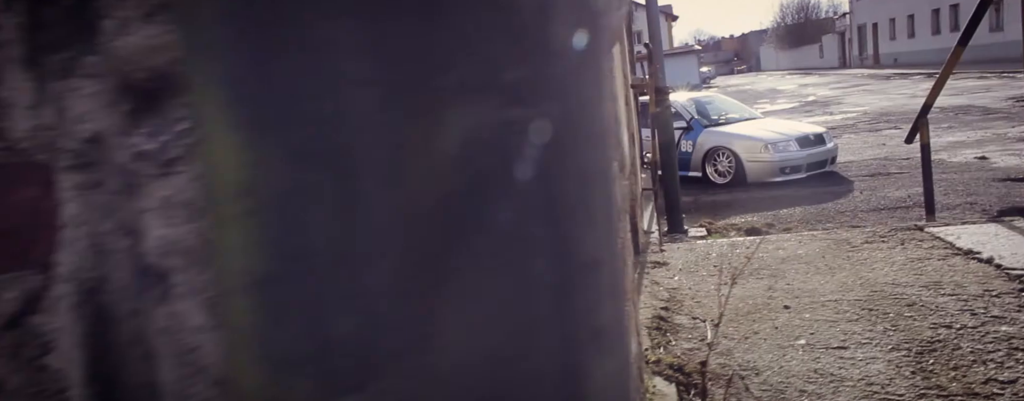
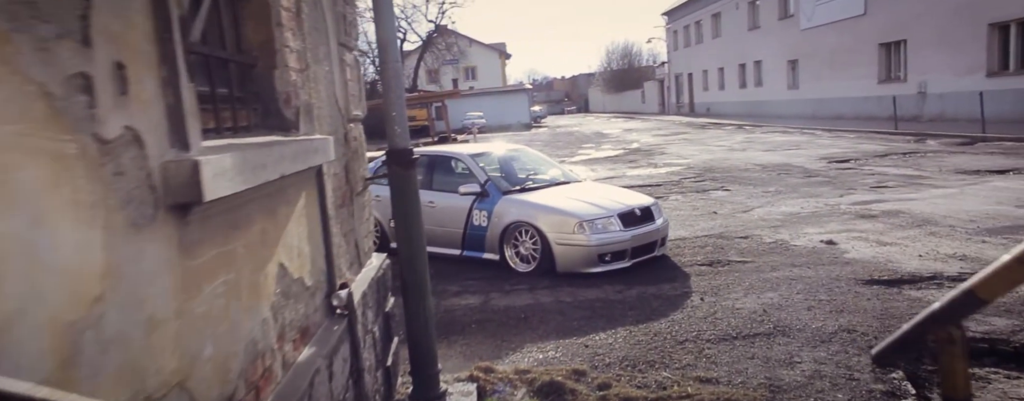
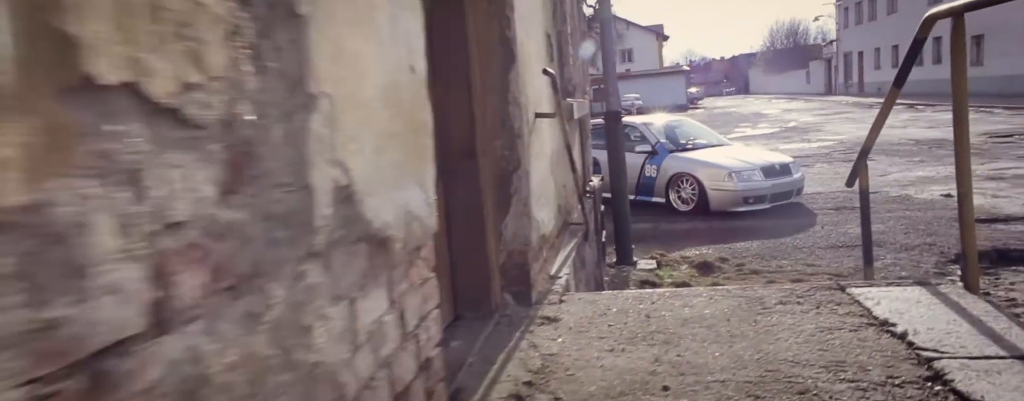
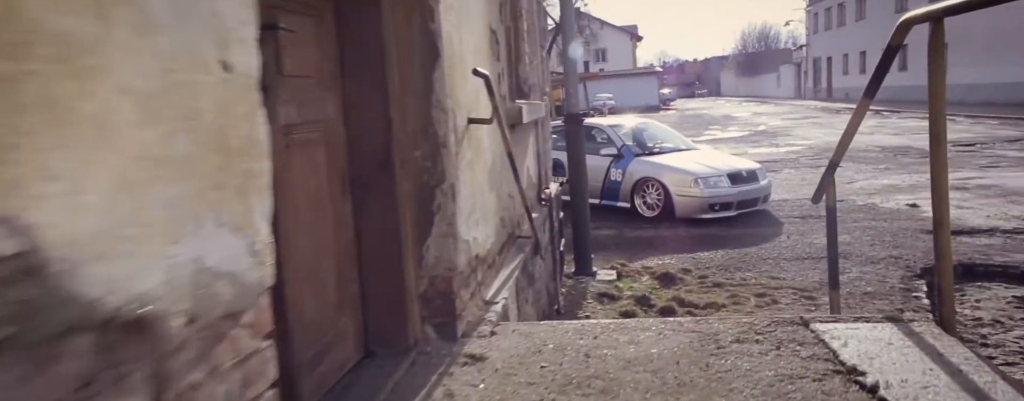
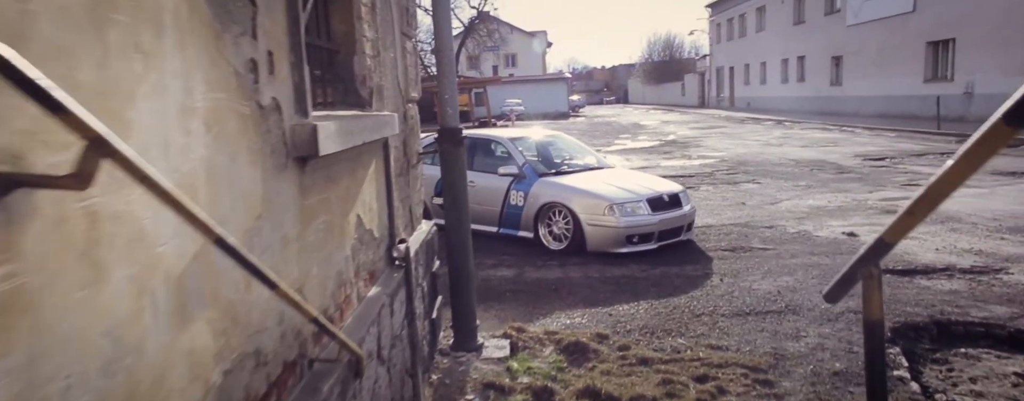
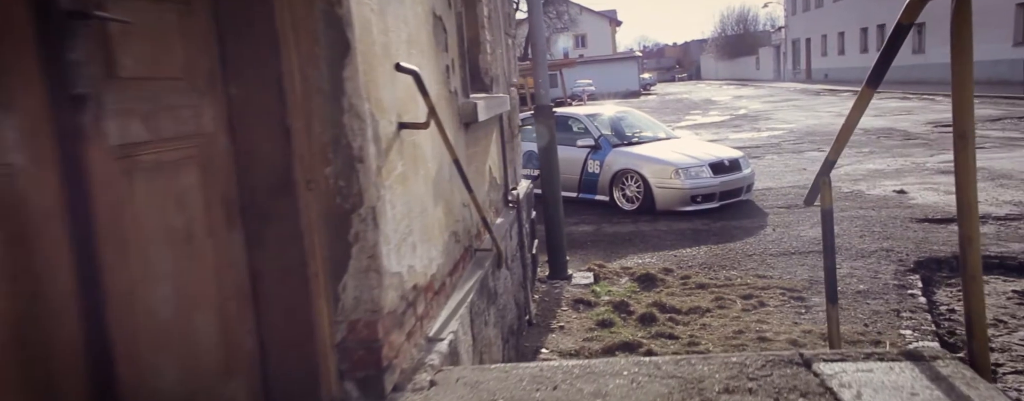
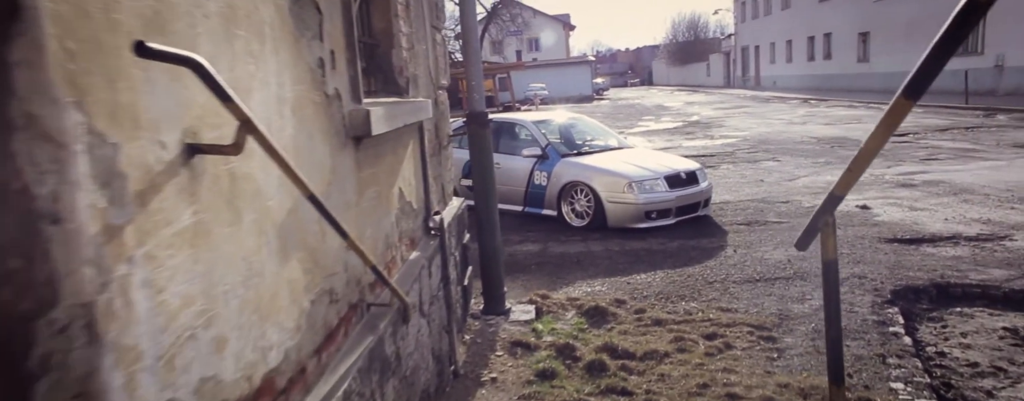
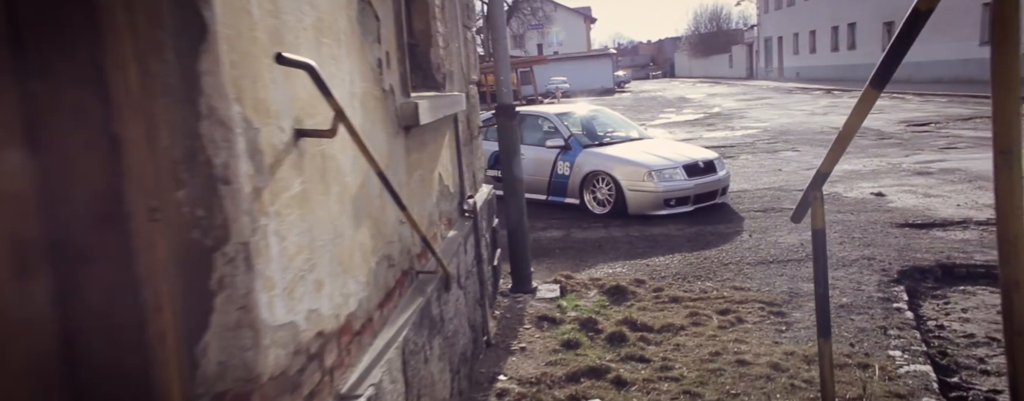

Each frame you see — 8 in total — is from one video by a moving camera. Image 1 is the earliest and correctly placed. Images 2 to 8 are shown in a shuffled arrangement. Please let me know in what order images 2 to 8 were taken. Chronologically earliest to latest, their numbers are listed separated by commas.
3, 4, 6, 8, 7, 5, 2
